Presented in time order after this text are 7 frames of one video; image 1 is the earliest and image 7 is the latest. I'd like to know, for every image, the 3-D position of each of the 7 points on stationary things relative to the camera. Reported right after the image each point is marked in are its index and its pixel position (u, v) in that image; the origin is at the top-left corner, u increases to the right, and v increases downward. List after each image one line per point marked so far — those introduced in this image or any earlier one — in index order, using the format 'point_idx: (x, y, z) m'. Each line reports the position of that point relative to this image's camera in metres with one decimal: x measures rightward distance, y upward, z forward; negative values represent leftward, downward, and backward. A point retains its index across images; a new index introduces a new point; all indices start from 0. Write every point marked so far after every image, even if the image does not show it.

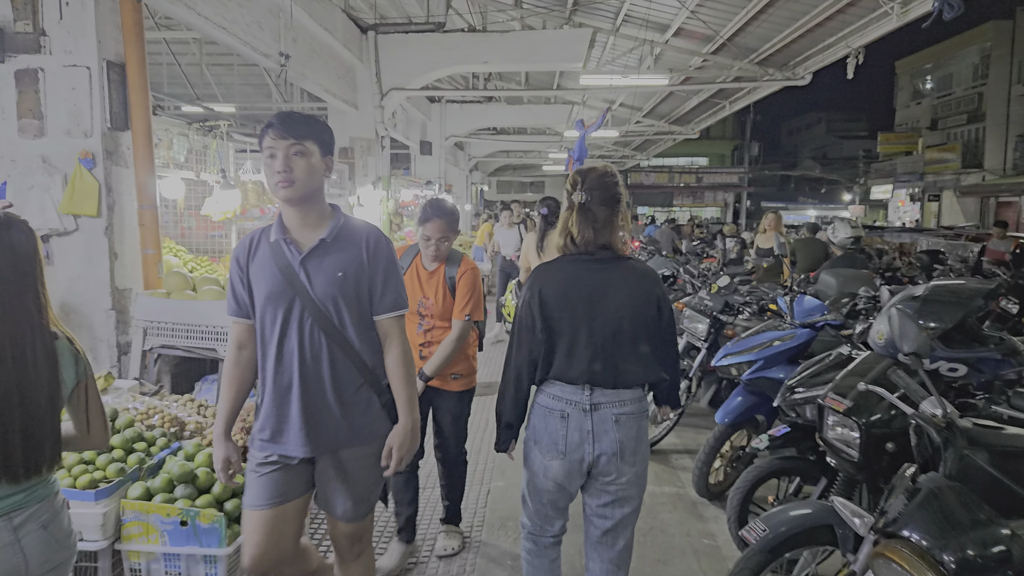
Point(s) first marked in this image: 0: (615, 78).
0: (+1.3, +2.7, +8.6) m
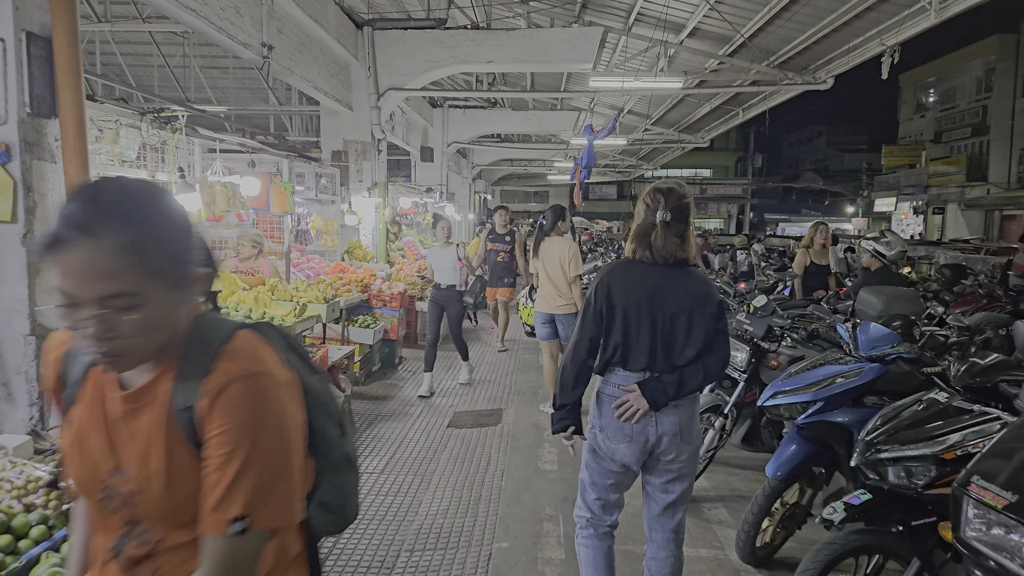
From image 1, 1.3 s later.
0: (+1.4, +2.5, +8.0) m
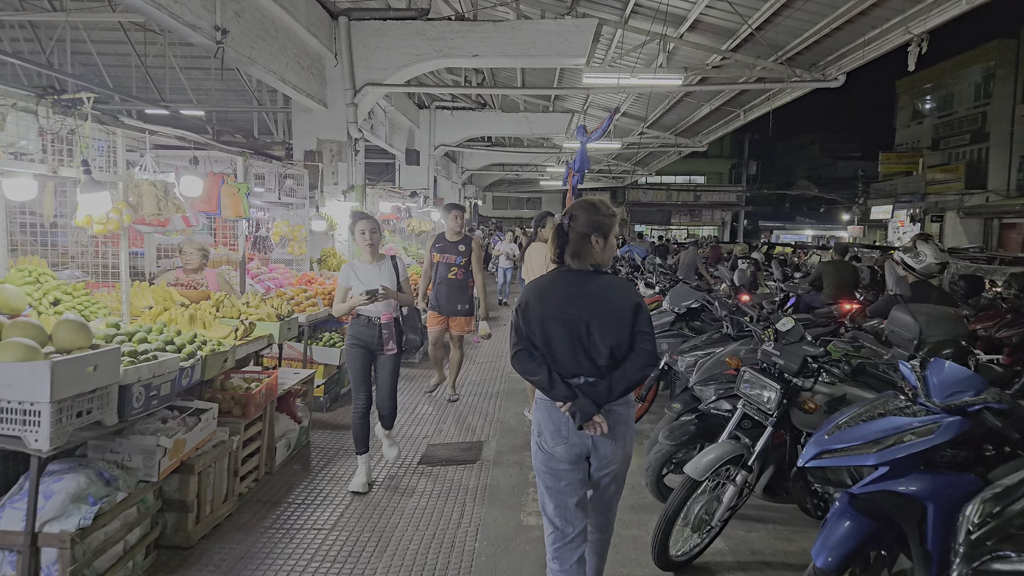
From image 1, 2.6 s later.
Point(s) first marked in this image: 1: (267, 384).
0: (+1.2, +2.4, +7.4) m
1: (-1.4, -0.6, +3.9) m
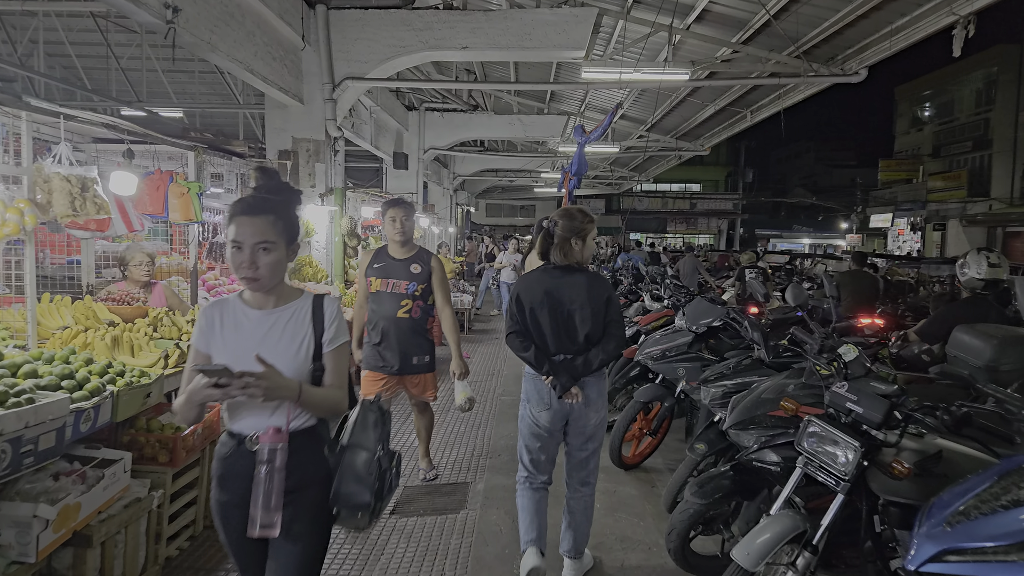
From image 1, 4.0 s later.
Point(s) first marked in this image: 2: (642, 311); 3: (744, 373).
0: (+1.1, +2.3, +6.8) m
1: (-1.5, -0.6, +3.2) m
2: (+1.2, -0.2, +6.0) m
3: (+1.2, -0.4, +3.3) m
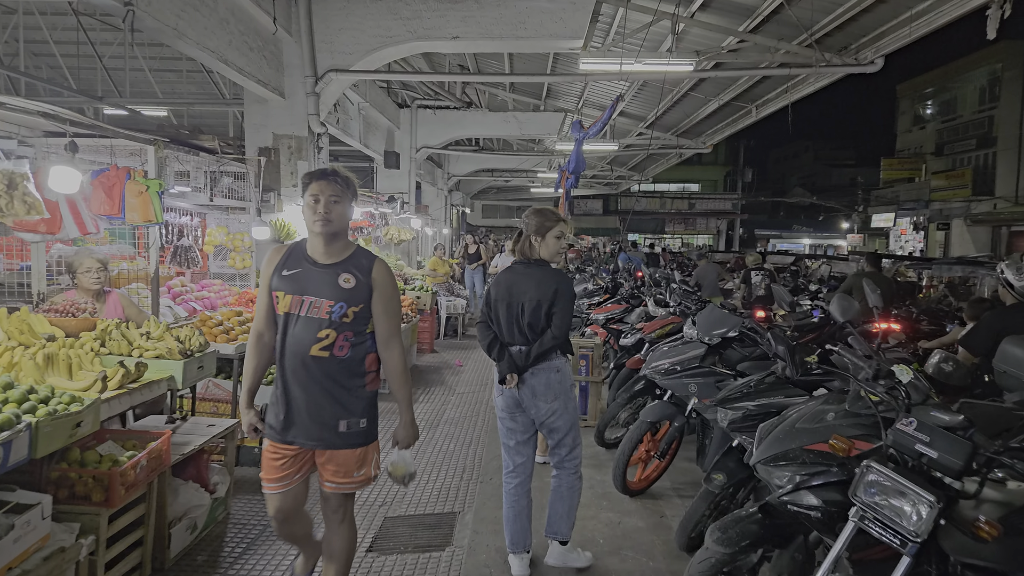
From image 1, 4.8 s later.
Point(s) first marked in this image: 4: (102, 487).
0: (+1.1, +2.2, +6.4) m
1: (-1.5, -0.7, +2.8) m
2: (+1.1, -0.2, +5.6) m
3: (+1.1, -0.5, +2.9) m
4: (-1.6, -0.8, +2.5) m
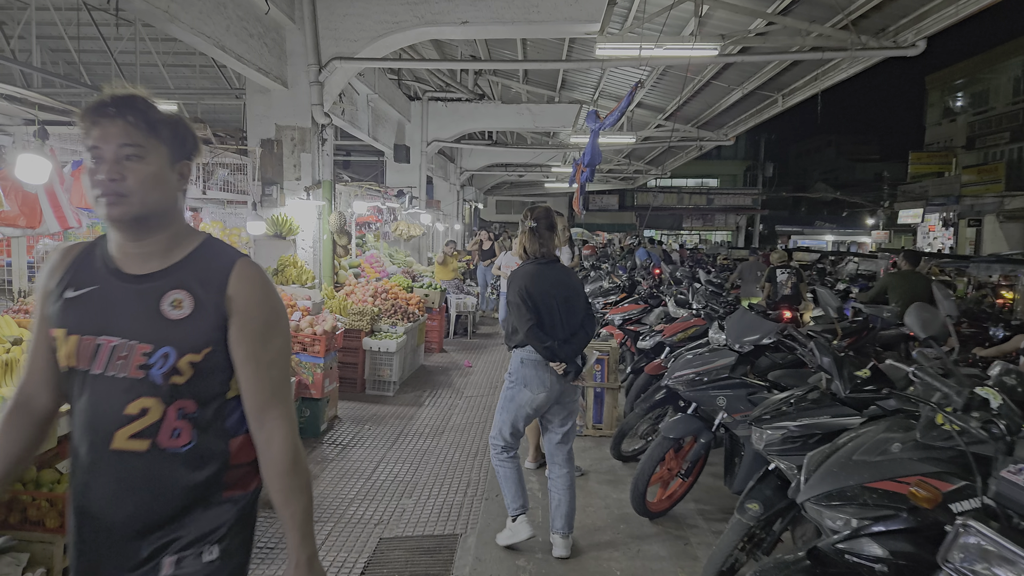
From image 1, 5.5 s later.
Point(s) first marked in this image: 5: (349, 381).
0: (+1.2, +2.2, +6.0) m
1: (-1.5, -0.7, +2.5) m
2: (+1.2, -0.2, +5.2) m
3: (+1.1, -0.5, +2.5) m
4: (-1.6, -0.8, +2.3) m
5: (-1.5, -0.8, +6.0) m
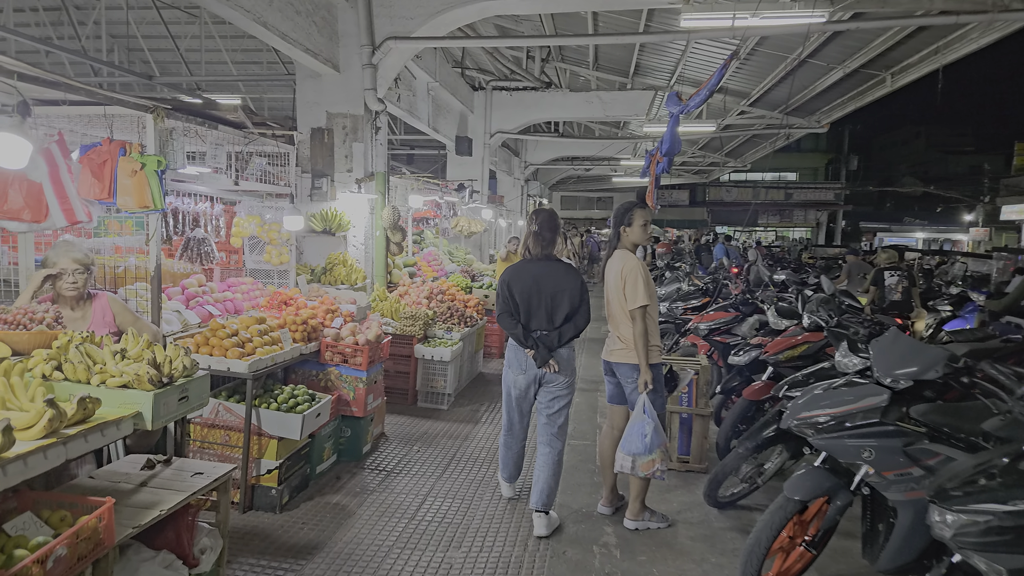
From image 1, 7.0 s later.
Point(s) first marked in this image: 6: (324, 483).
0: (+1.8, +2.2, +5.2) m
1: (-1.3, -0.7, +1.9) m
2: (+1.7, -0.3, +4.4) m
3: (+1.3, -0.5, +1.7) m
4: (-1.4, -0.8, +1.7) m
5: (-0.9, -0.9, +5.5) m
6: (-1.1, -1.1, +3.7) m
